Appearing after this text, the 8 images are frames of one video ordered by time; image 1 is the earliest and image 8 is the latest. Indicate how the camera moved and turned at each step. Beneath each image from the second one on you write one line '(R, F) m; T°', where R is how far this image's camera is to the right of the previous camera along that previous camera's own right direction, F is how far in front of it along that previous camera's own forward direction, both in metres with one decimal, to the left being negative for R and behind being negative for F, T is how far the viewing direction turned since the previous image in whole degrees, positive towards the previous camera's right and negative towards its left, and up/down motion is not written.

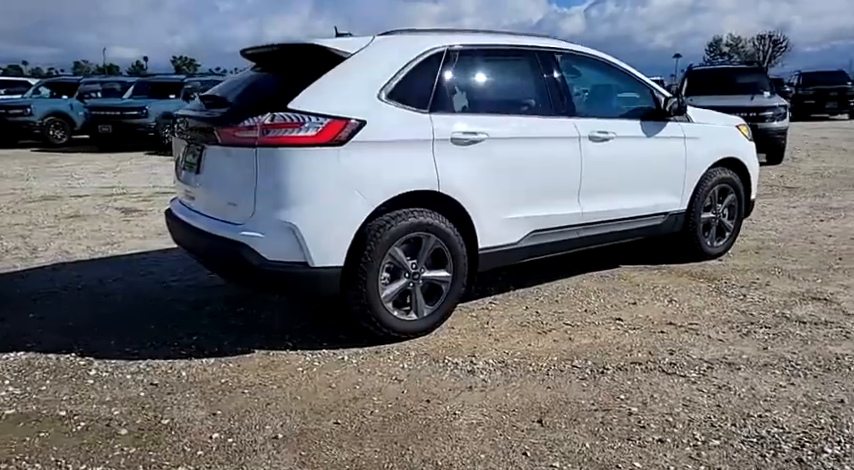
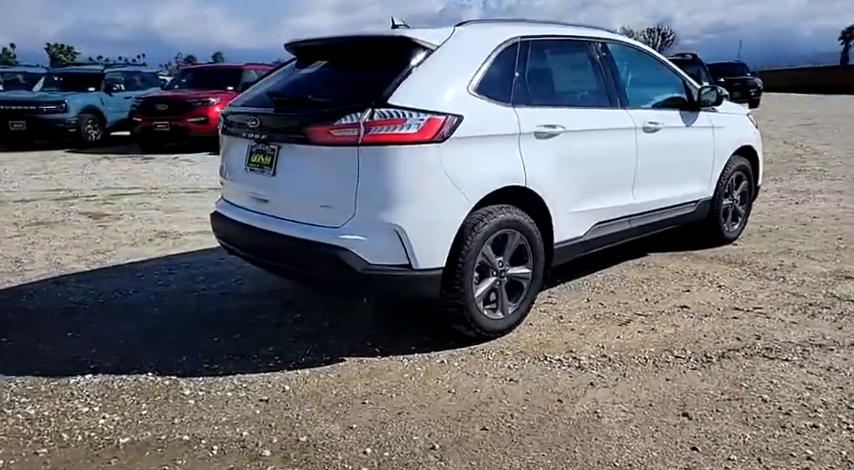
(-0.9, +0.1) m; +7°
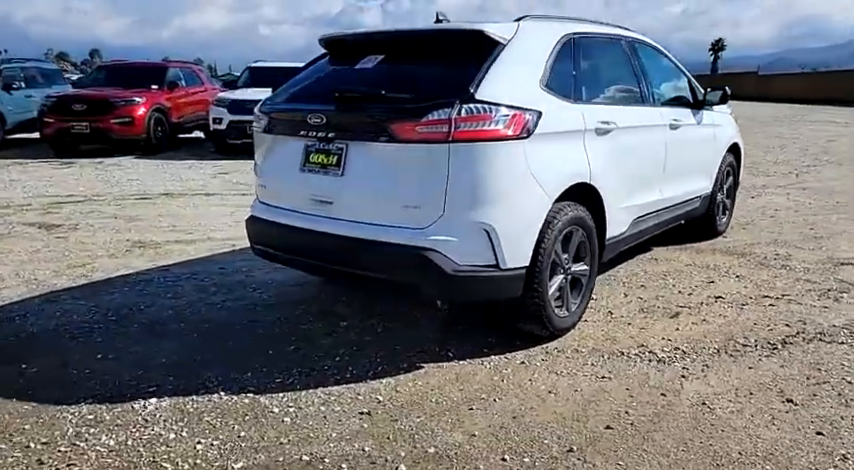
(-0.8, +0.2) m; +8°
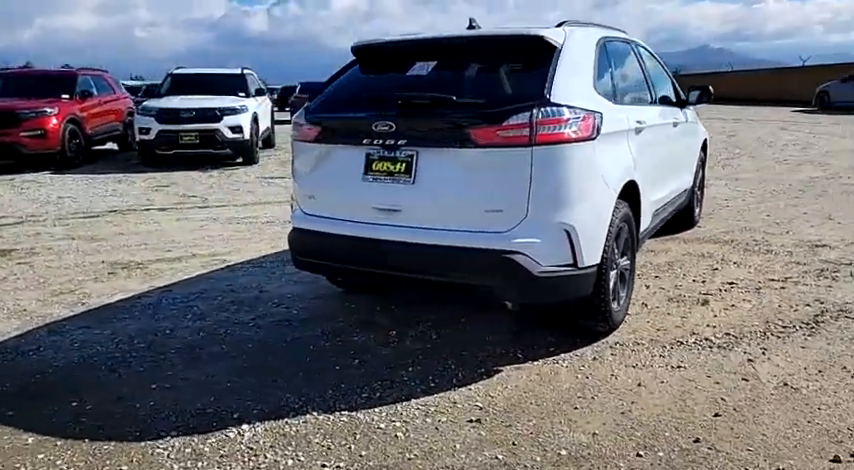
(-0.8, +0.1) m; +8°
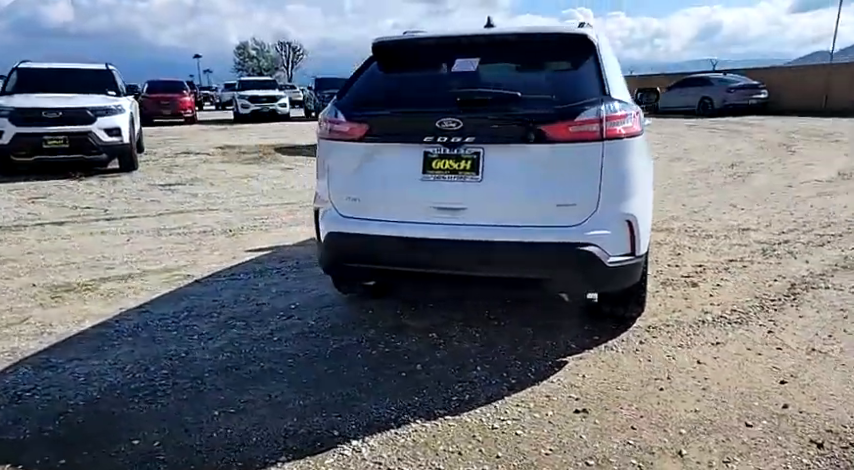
(-1.0, +0.2) m; +13°
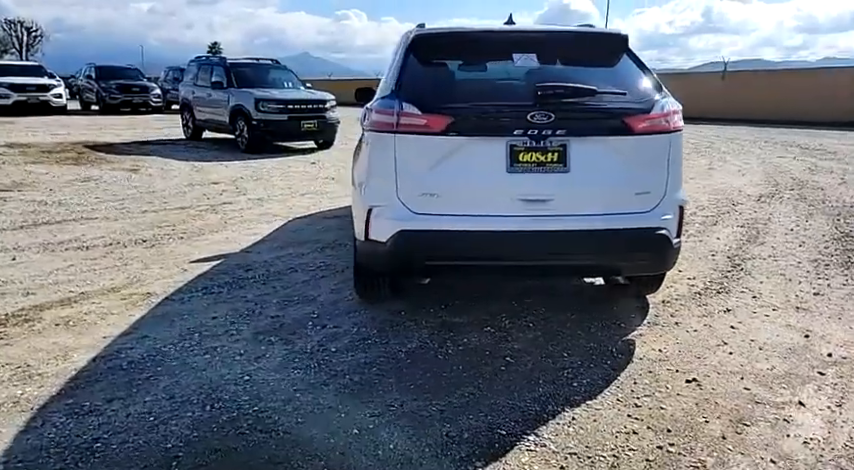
(-1.4, +0.3) m; +18°
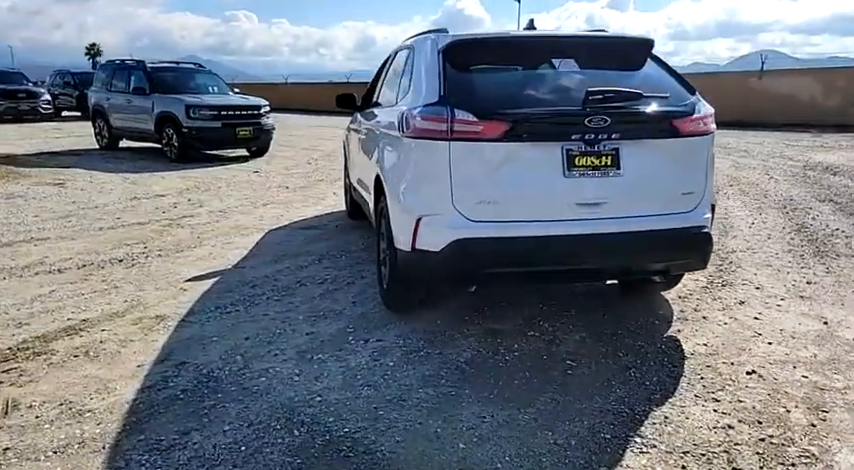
(-0.7, +0.1) m; +8°
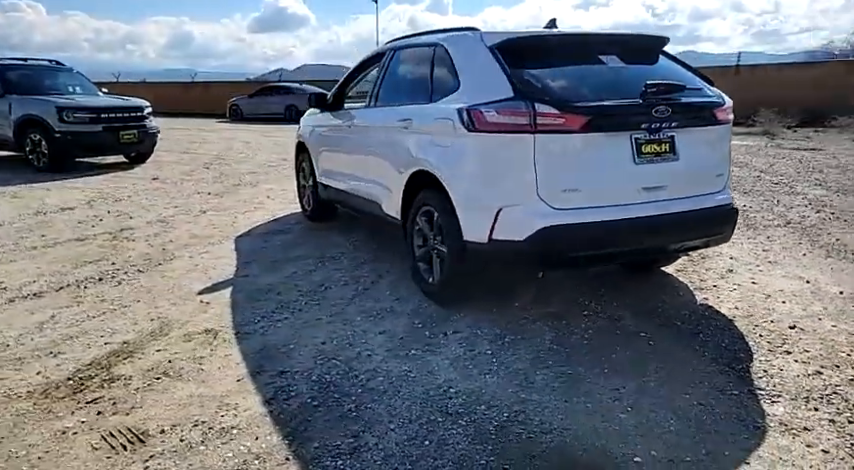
(-1.2, +0.1) m; +13°
